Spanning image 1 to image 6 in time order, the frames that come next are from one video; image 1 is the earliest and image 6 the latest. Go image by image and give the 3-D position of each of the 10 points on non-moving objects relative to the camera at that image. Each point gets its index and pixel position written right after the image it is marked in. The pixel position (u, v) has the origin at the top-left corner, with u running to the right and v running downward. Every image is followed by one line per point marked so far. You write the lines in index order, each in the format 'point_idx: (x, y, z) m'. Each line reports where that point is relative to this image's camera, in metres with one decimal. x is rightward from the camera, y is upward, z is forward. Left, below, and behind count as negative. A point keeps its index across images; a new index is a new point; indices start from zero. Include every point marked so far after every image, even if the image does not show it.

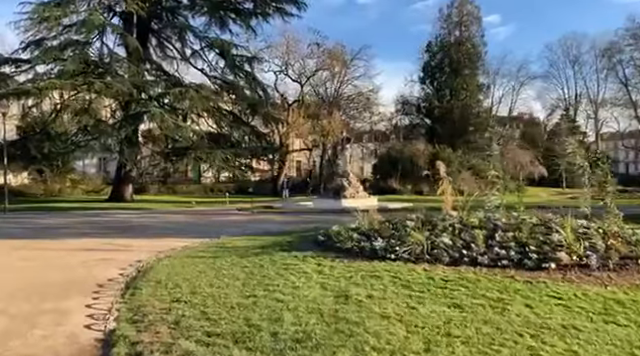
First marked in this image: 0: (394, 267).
0: (+0.9, -1.1, +6.7) m
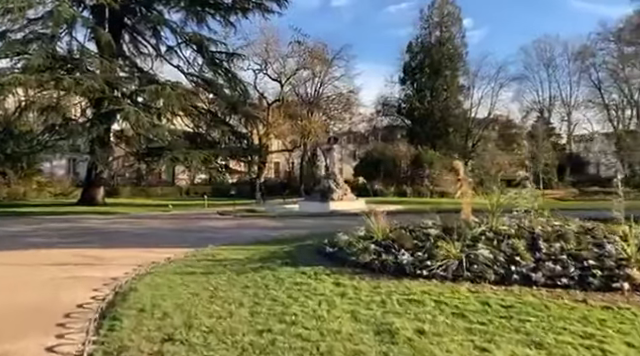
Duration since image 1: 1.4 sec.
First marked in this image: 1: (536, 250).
0: (+1.1, -1.1, +5.5) m
1: (+2.5, -0.8, +6.5) m
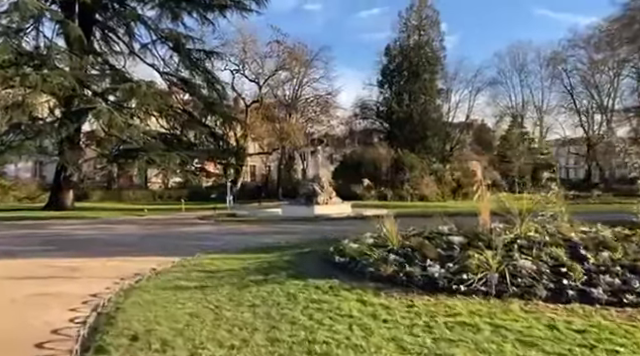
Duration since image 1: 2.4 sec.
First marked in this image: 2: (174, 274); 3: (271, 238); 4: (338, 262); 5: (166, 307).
0: (+1.3, -1.1, +4.7) m
1: (+2.7, -0.8, +5.8) m
2: (-2.0, -1.3, +7.7) m
3: (-1.2, -1.4, +13.5) m
4: (+0.2, -1.1, +7.1) m
5: (-1.5, -1.3, +5.5) m
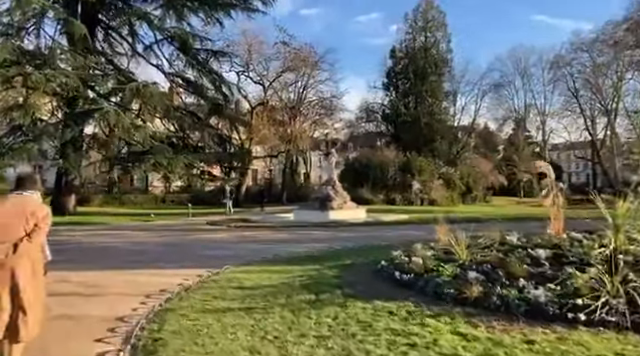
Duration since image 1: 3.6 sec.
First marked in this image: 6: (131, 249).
0: (+2.0, -1.1, +3.7) m
1: (+3.3, -0.9, +4.8) m
2: (-1.3, -1.4, +6.7) m
3: (-0.6, -1.5, +12.5) m
4: (+0.9, -1.1, +6.1) m
5: (-0.8, -1.3, +4.5) m
6: (-4.3, -1.6, +12.9) m
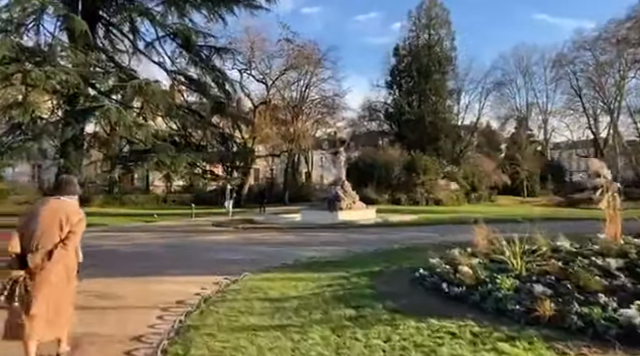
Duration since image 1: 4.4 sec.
0: (+2.4, -1.1, +3.0) m
1: (+3.7, -0.9, +4.2) m
2: (-1.0, -1.4, +6.0) m
3: (-0.2, -1.5, +11.9) m
4: (+1.3, -1.1, +5.5) m
5: (-0.4, -1.3, +3.8) m
6: (-3.9, -1.6, +12.2) m
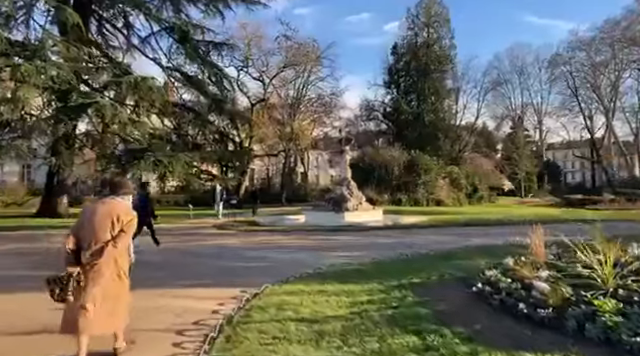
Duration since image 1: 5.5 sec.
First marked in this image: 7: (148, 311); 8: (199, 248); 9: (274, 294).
0: (+2.9, -1.1, +2.1) m
1: (+4.2, -0.9, +3.2) m
2: (-0.5, -1.4, +5.0) m
3: (+0.2, -1.5, +10.9) m
4: (+1.7, -1.1, +4.5) m
5: (0.0, -1.3, +2.8) m
6: (-3.6, -1.6, +11.2) m
7: (-1.8, -1.4, +6.0) m
8: (-2.9, -1.6, +13.2) m
9: (-0.6, -1.4, +6.8) m
